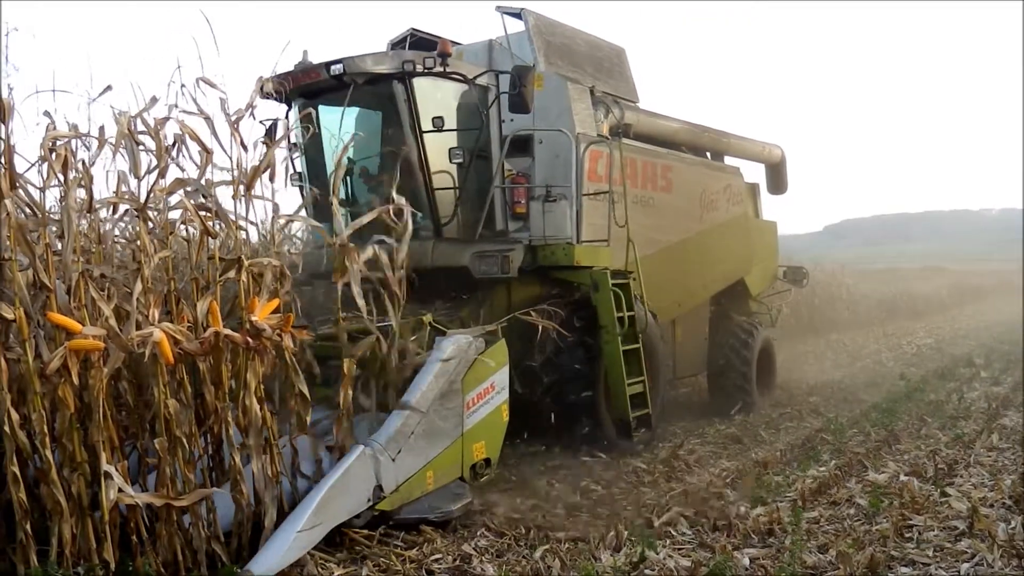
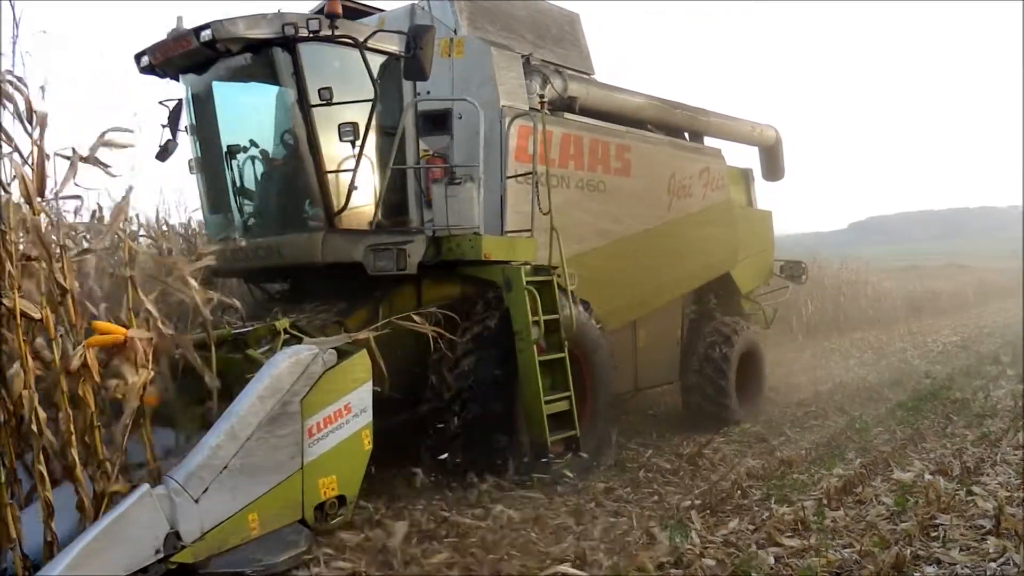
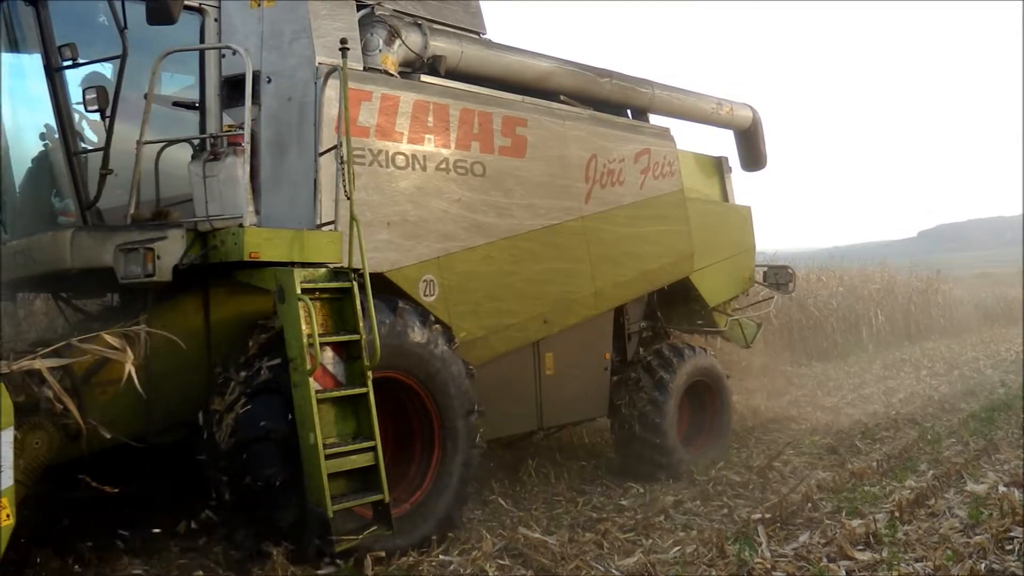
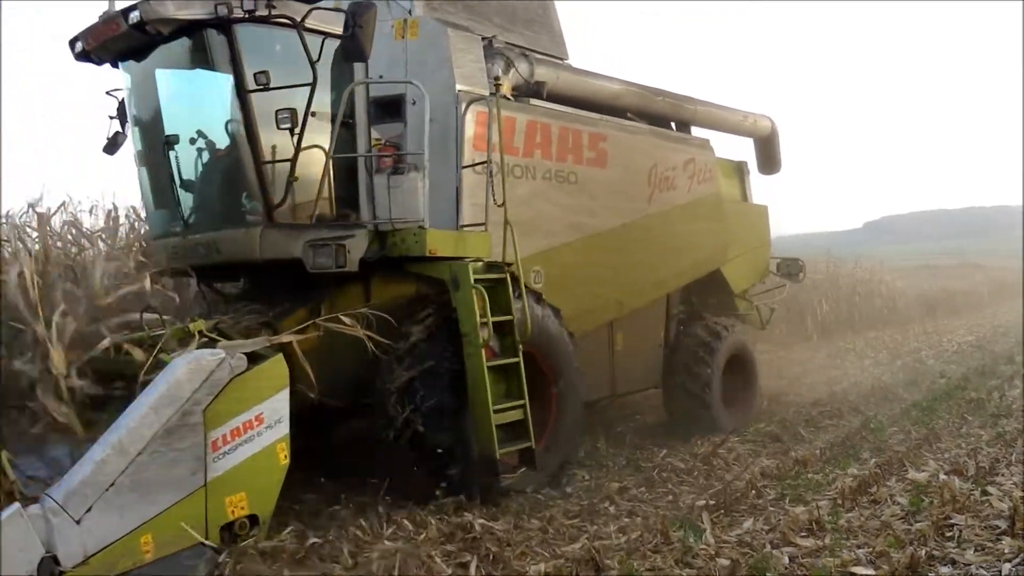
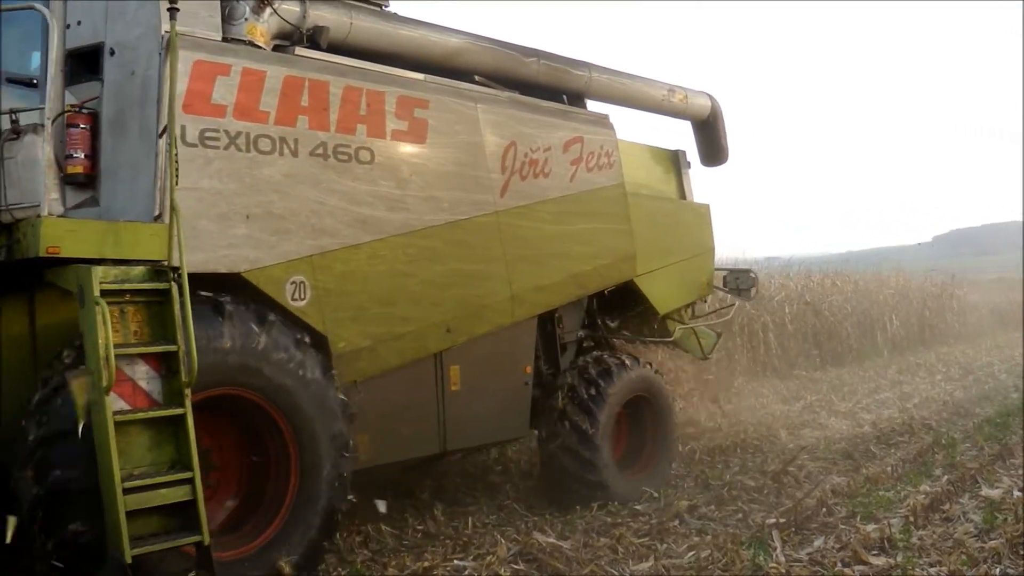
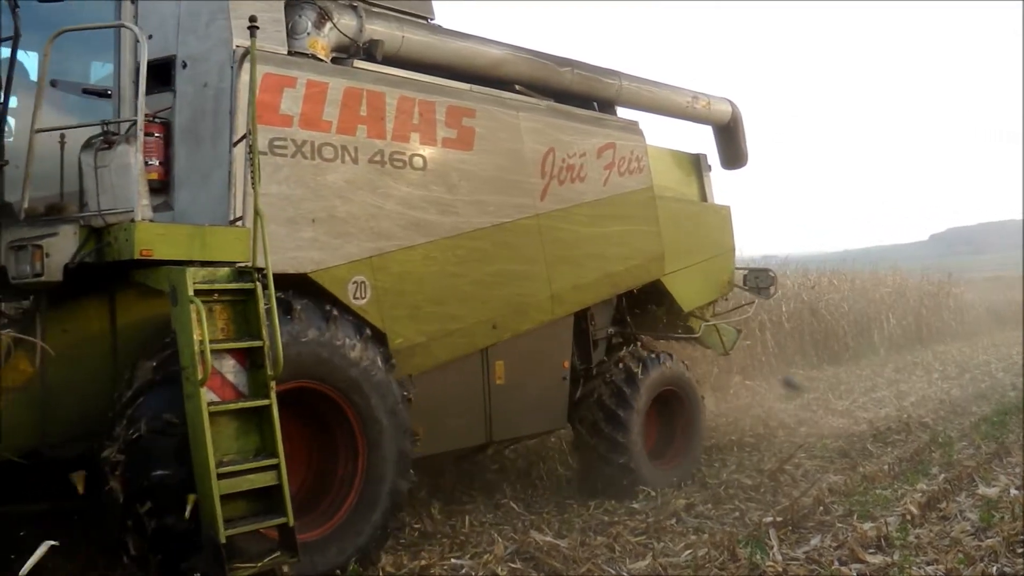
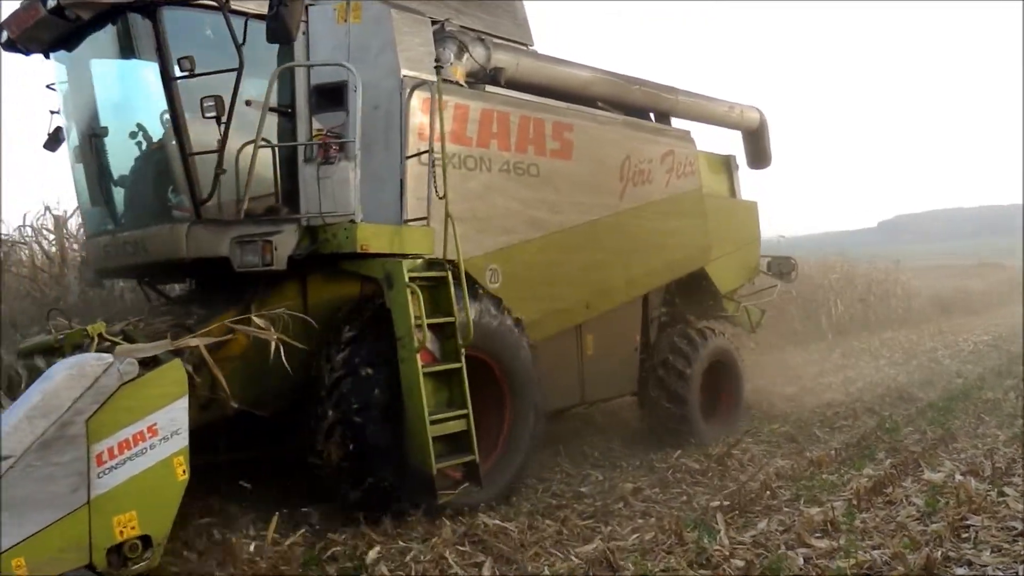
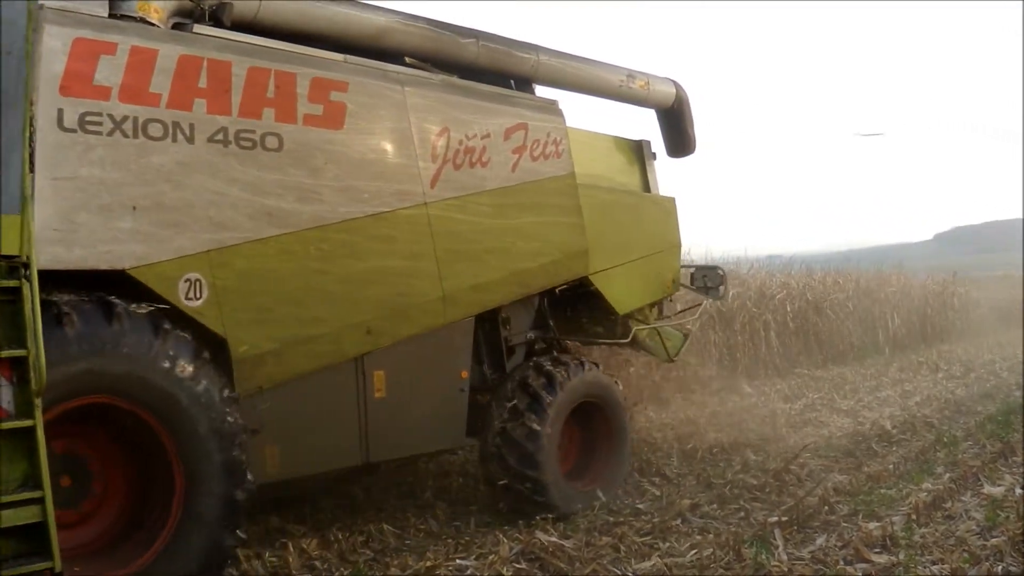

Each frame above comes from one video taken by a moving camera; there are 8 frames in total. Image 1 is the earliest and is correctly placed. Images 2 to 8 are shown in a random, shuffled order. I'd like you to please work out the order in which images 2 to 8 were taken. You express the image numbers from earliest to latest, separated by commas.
2, 4, 7, 3, 6, 5, 8
